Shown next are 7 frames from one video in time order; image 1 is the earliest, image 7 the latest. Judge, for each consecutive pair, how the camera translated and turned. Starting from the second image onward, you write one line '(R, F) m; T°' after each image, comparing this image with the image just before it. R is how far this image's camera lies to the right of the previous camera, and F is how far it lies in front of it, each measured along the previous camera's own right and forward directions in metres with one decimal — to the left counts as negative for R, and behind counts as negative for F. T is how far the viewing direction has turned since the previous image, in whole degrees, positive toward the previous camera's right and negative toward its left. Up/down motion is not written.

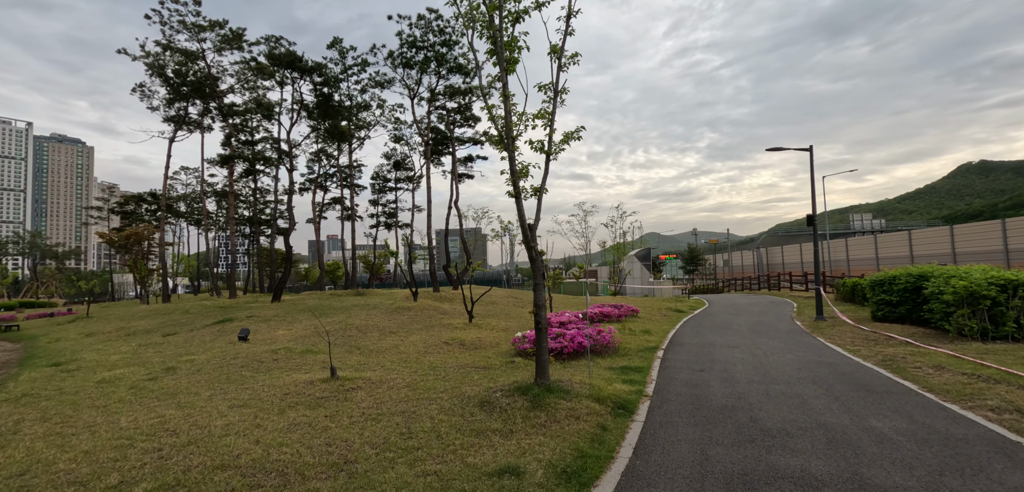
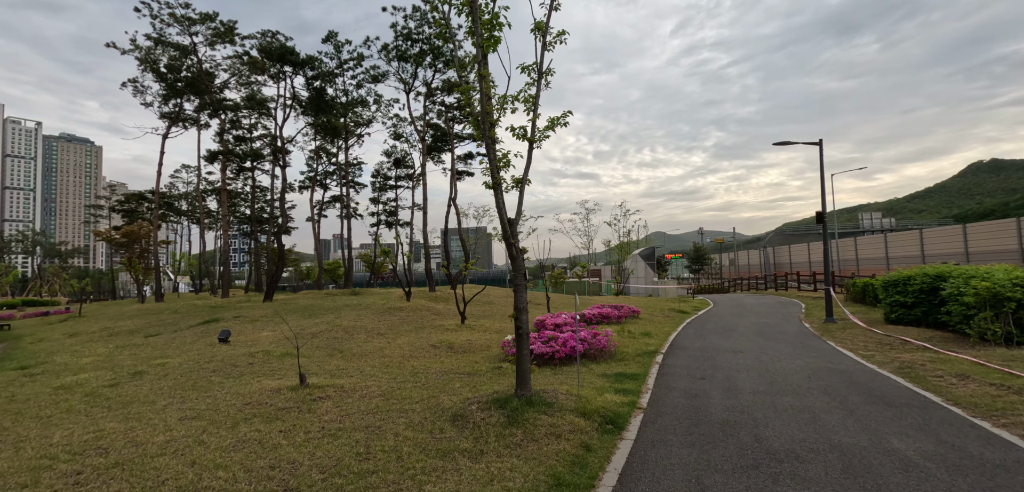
(+0.4, +0.6) m; -1°
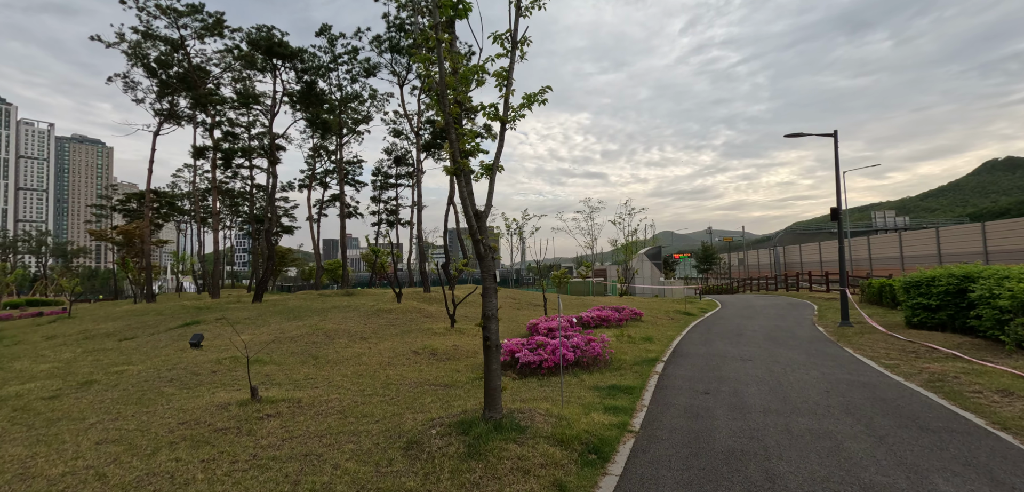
(+0.4, +0.9) m; -1°
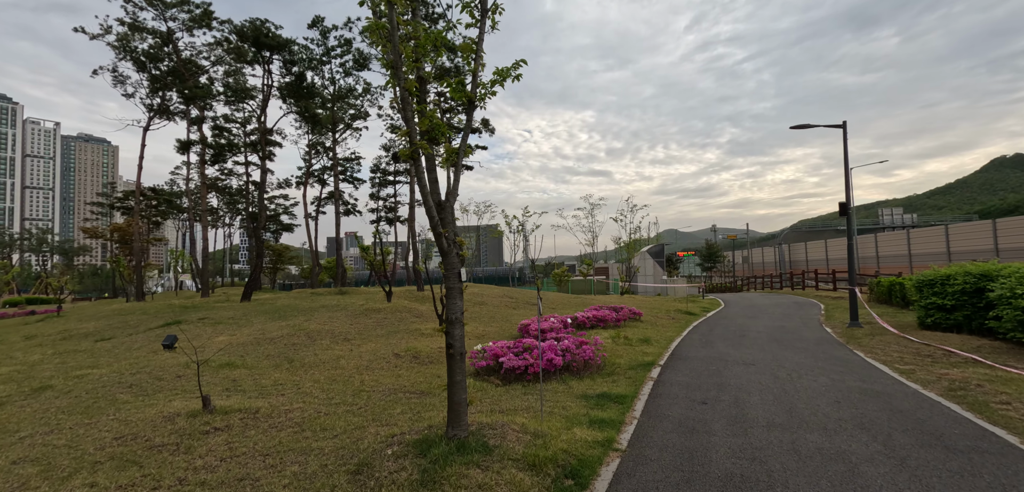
(+0.4, +0.6) m; 0°
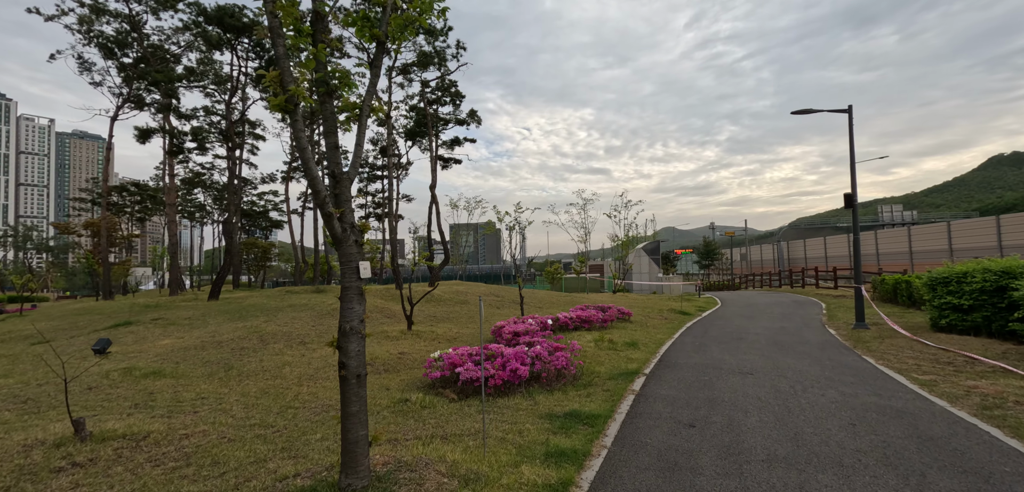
(+0.6, +1.1) m; 0°
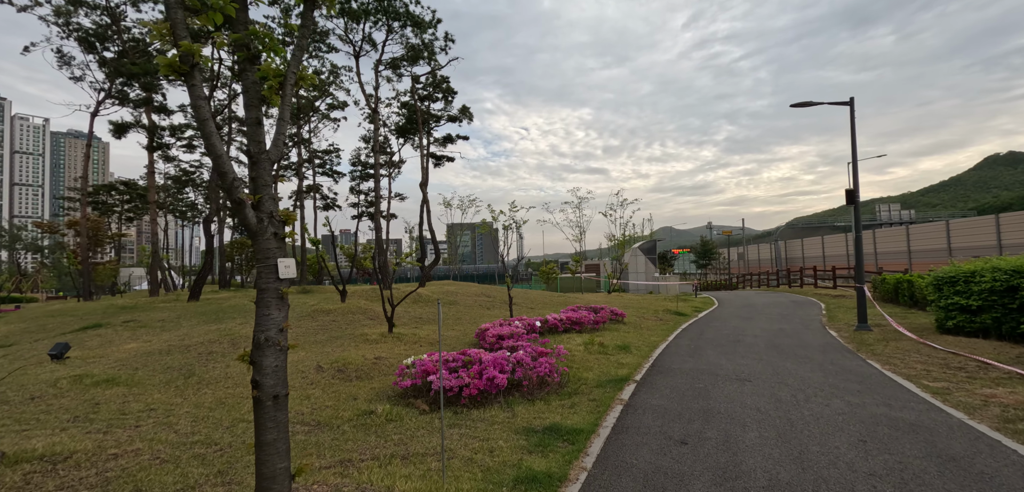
(+0.3, +0.6) m; 0°
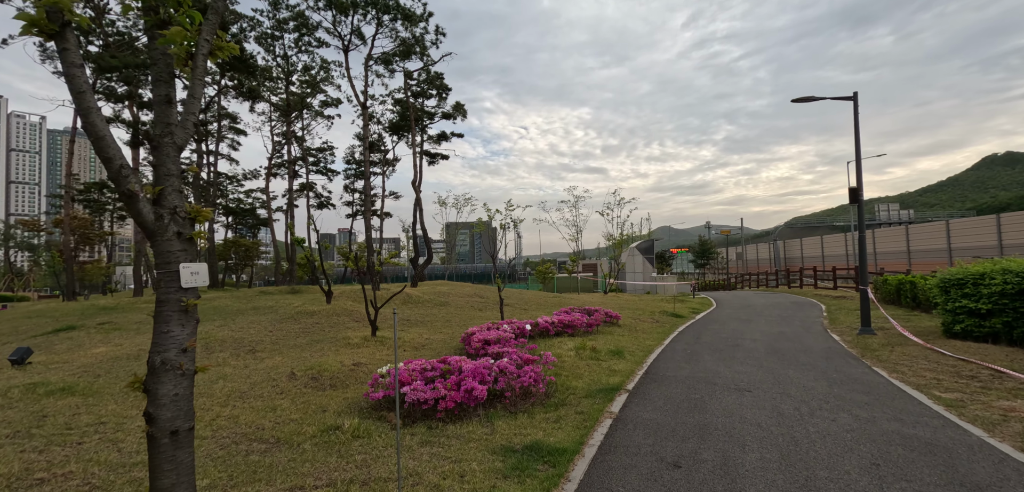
(+0.2, +0.5) m; 0°
